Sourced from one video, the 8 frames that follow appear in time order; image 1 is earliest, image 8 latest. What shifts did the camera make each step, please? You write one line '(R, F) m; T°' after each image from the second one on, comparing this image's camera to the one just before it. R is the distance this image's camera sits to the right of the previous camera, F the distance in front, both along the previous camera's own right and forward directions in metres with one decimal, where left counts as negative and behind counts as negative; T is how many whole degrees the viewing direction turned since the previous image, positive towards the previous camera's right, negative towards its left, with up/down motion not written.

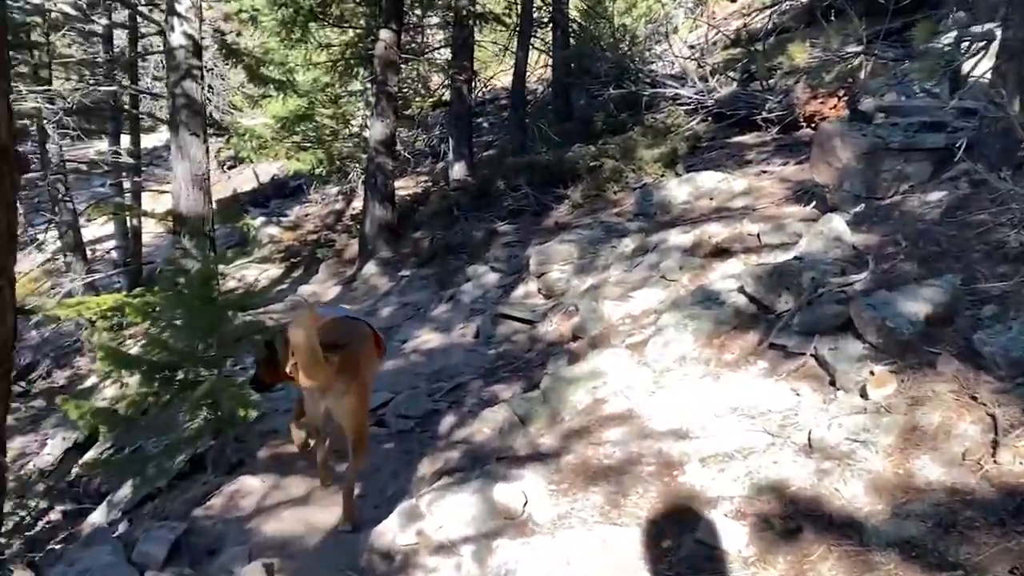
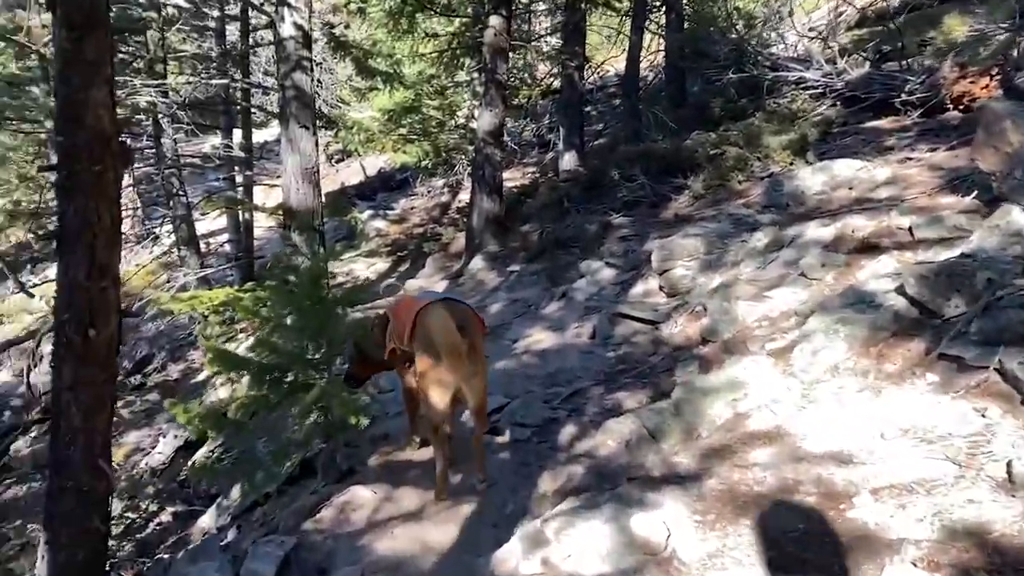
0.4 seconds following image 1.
(-0.2, +0.5) m; -6°
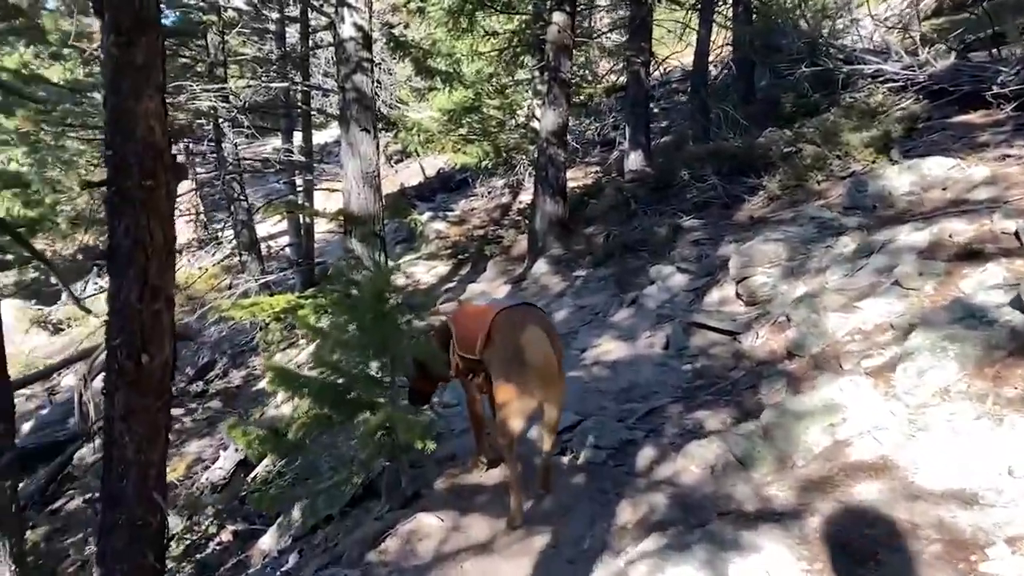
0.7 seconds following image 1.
(-0.1, +0.4) m; -4°
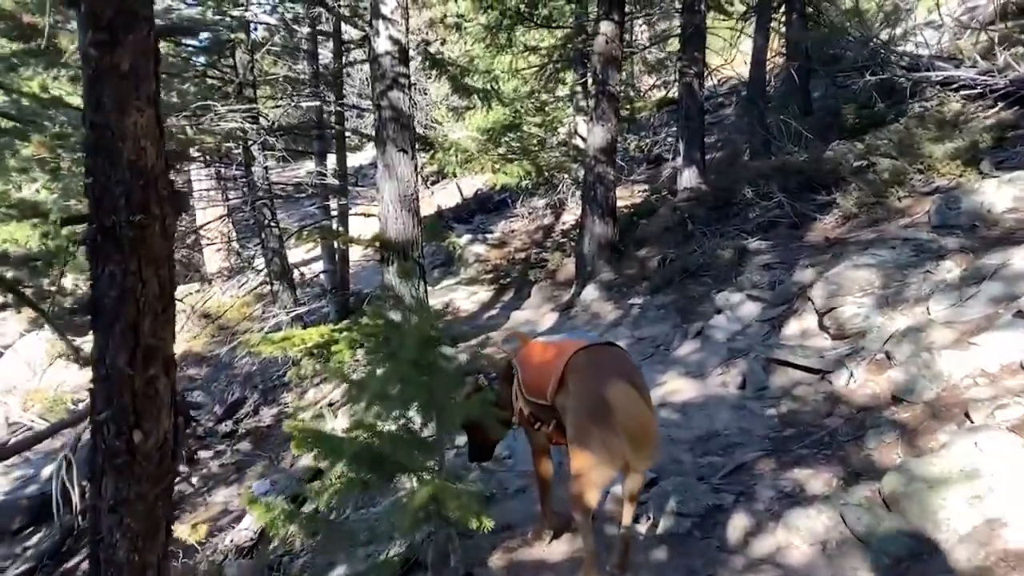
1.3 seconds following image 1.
(-0.2, +0.8) m; -2°
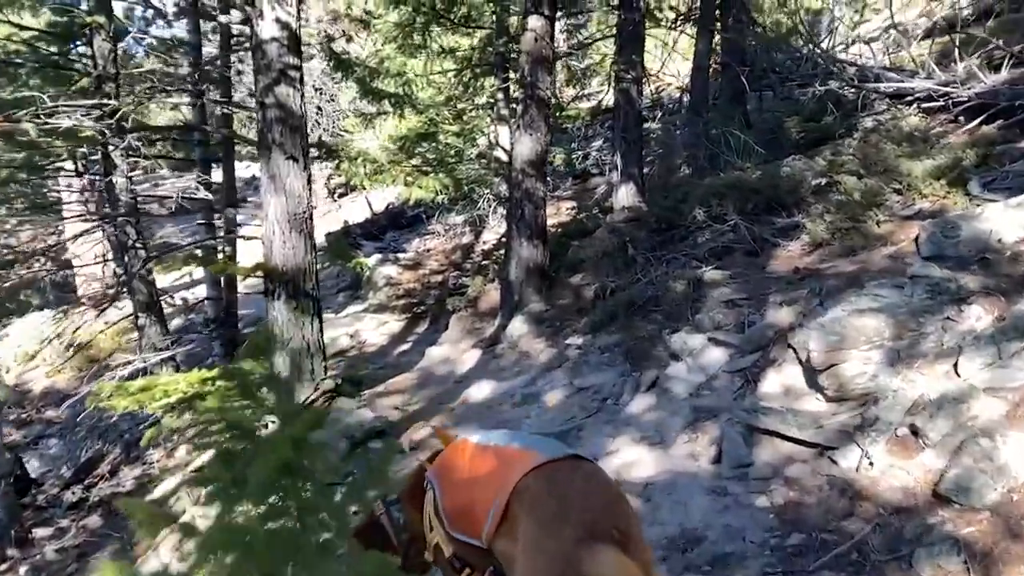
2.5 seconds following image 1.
(0.0, +1.7) m; +5°
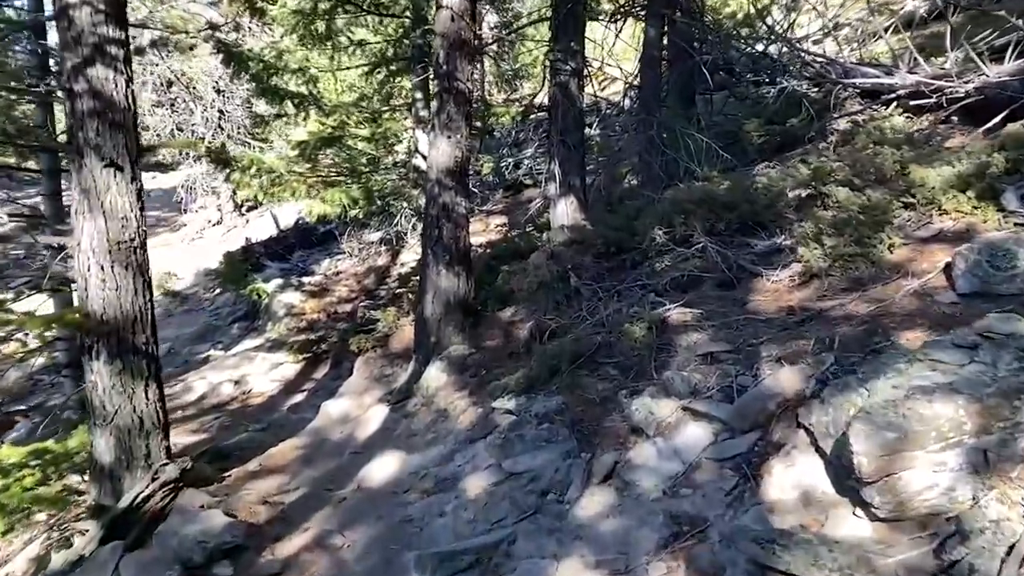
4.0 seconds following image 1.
(+0.2, +2.0) m; +4°
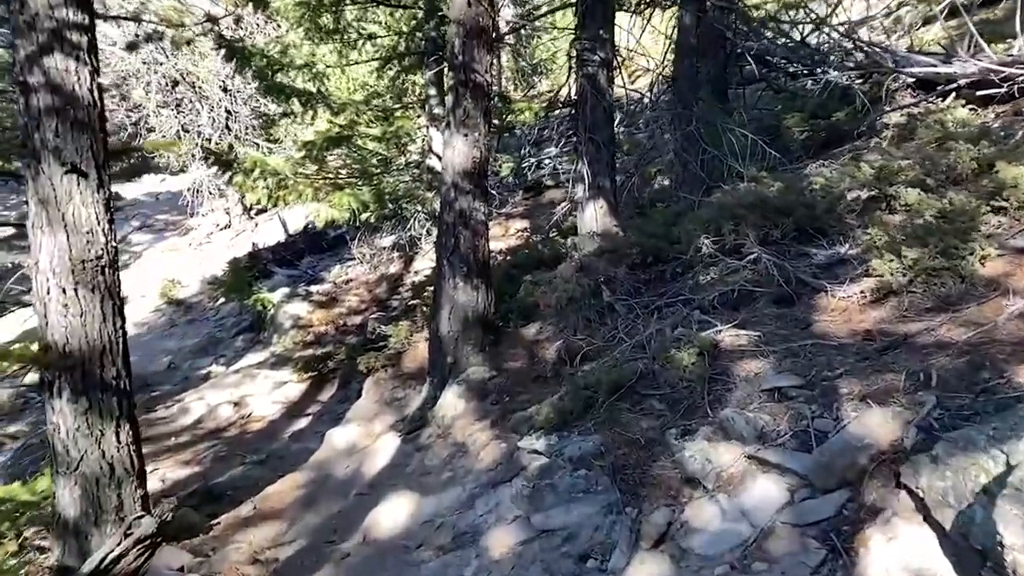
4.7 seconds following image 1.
(-0.1, +0.9) m; -1°
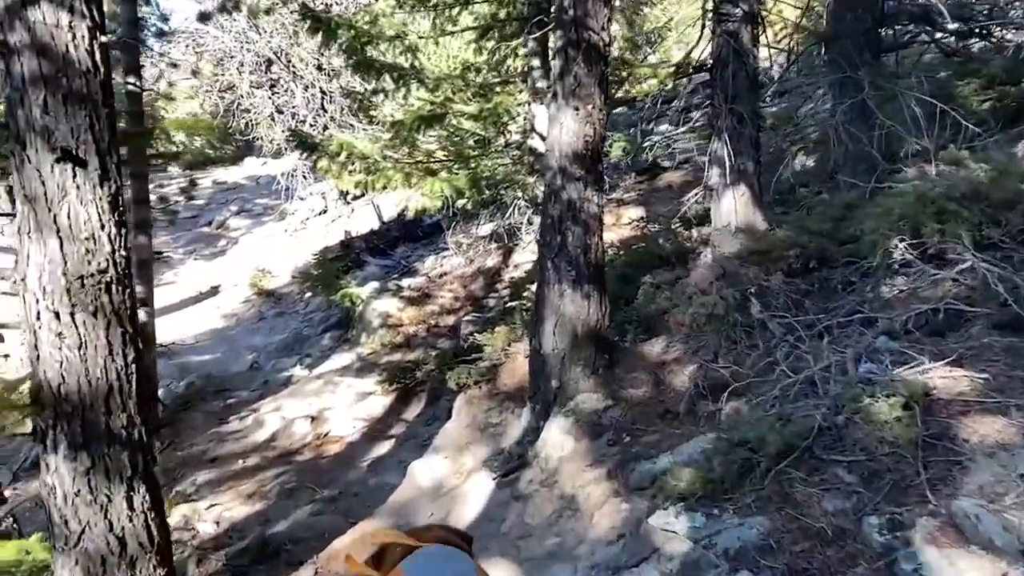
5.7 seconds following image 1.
(-0.1, +1.4) m; -6°
